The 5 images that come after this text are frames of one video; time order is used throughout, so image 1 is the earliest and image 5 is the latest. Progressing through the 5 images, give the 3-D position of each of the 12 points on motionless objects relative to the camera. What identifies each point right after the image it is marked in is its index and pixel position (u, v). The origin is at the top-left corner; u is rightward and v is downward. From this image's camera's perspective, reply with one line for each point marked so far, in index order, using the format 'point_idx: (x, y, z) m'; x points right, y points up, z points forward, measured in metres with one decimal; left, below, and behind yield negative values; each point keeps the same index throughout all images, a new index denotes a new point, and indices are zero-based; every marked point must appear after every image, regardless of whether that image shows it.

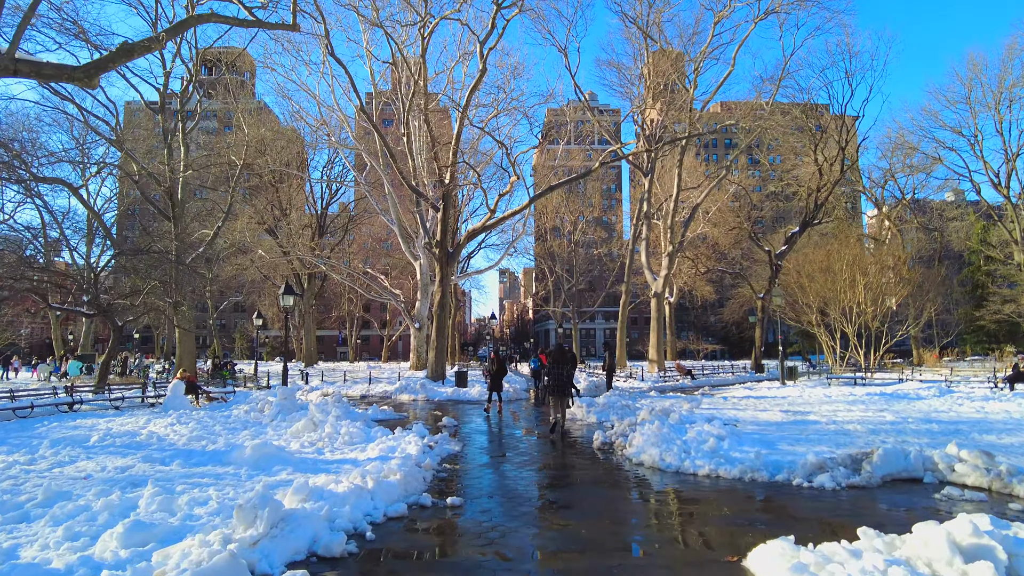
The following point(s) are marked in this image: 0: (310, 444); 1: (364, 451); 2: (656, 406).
0: (-2.8, -2.2, +9.3) m
1: (-1.9, -2.2, +8.7) m
2: (+3.0, -2.5, +13.9) m
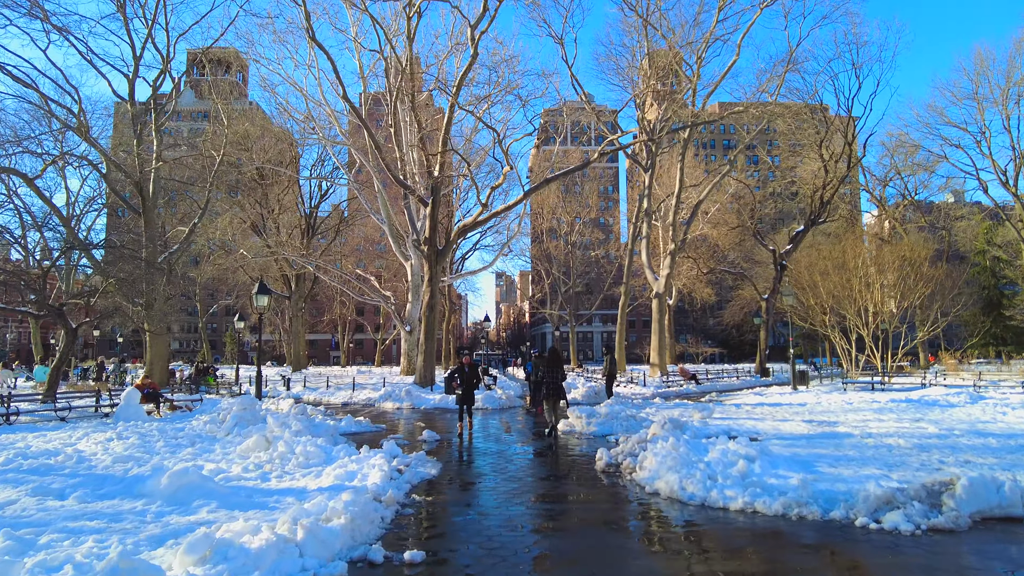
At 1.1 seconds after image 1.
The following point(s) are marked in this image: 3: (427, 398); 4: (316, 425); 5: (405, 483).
0: (-3.0, -2.1, +7.7) m
1: (-2.1, -2.1, +7.2) m
2: (+2.8, -2.4, +12.4) m
3: (-2.6, -3.3, +19.8) m
4: (-3.2, -2.3, +11.0) m
5: (-1.2, -2.1, +7.2) m
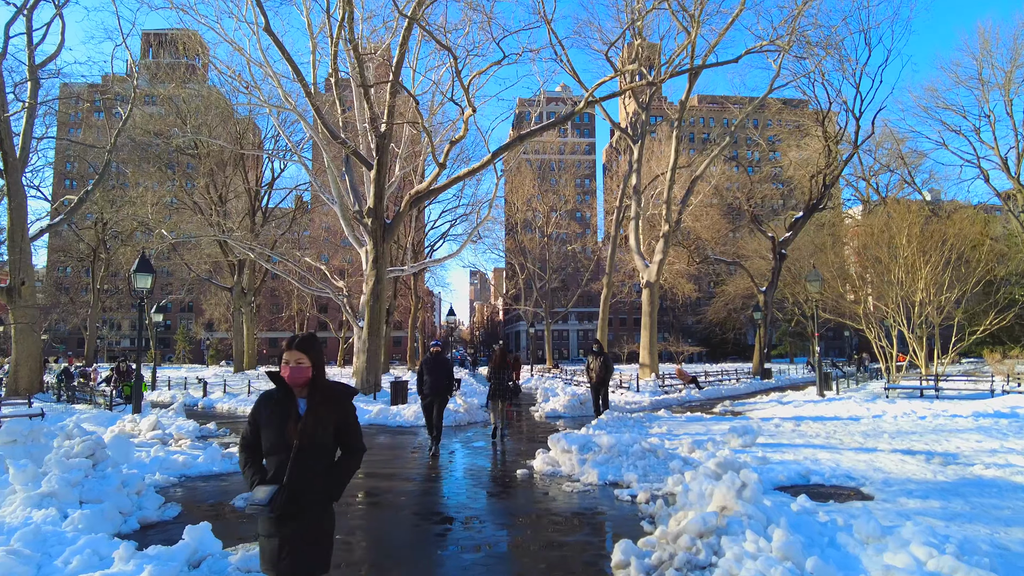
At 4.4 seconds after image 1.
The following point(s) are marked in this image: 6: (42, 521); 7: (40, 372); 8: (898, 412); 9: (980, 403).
0: (-3.4, -1.6, +3.1) m
1: (-2.5, -1.6, +2.6) m
2: (+2.2, -2.0, +8.0) m
3: (-3.5, -2.8, +15.2) m
4: (-3.8, -1.8, +6.3) m
5: (-1.6, -1.6, +2.7) m
6: (-3.3, -1.7, +4.8) m
7: (-13.4, -2.4, +19.0) m
8: (+7.9, -2.6, +13.8) m
9: (+9.8, -2.4, +14.0) m
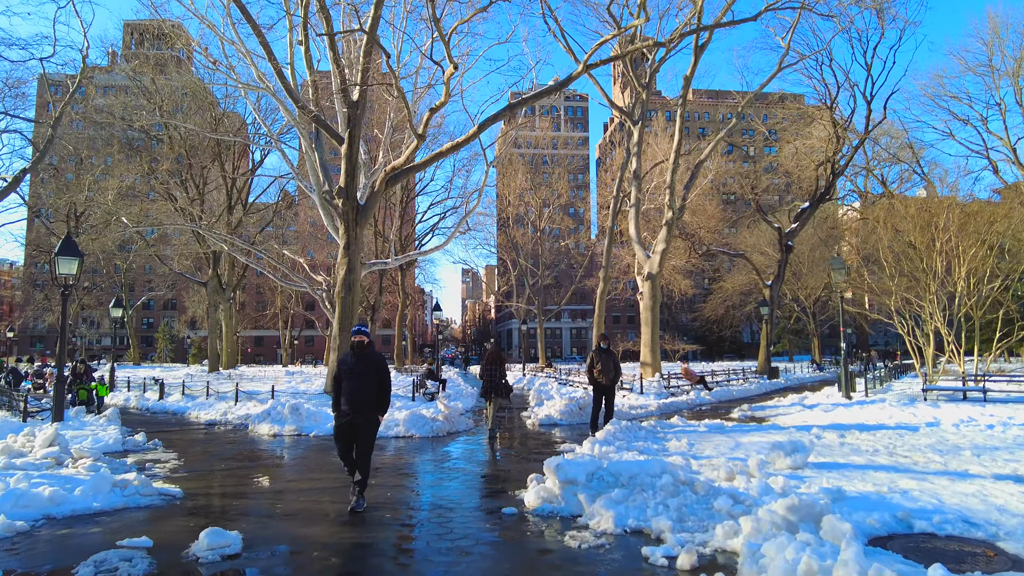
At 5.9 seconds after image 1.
0: (-3.5, -1.4, +1.0) m
1: (-2.6, -1.3, +0.5) m
2: (+2.1, -1.7, +5.9) m
3: (-3.7, -2.6, +13.1) m
4: (-3.9, -1.5, +4.2) m
5: (-1.6, -1.4, +0.6) m
6: (-3.5, -1.4, +2.7) m
7: (-13.7, -2.1, +16.7) m
8: (+7.7, -2.3, +11.8) m
9: (+9.6, -2.1, +12.0) m
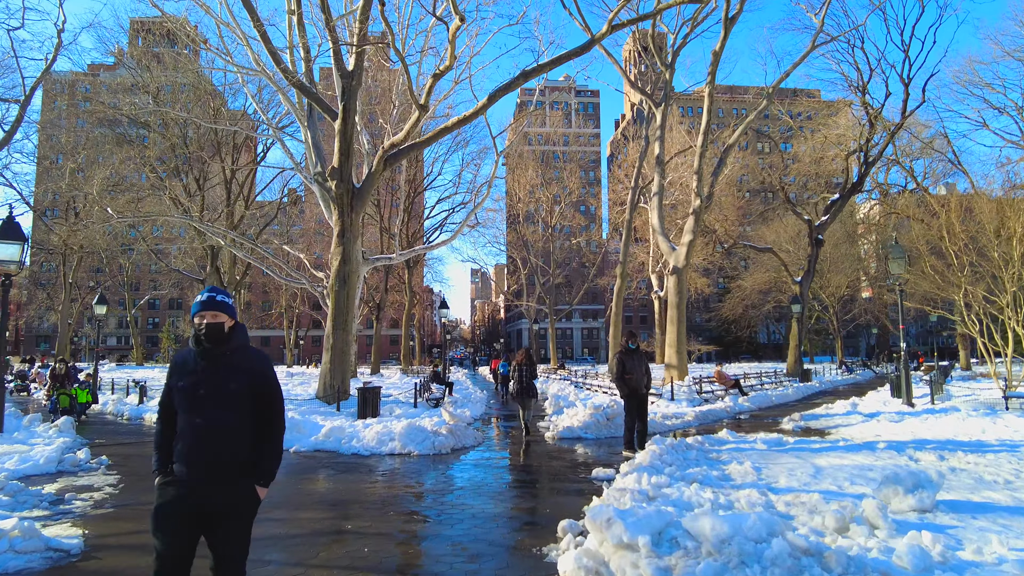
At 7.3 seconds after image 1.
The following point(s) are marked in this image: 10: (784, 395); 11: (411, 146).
0: (-3.4, -1.2, -0.9) m
1: (-2.5, -1.2, -1.5) m
2: (+2.3, -1.6, +3.9) m
3: (-3.4, -2.4, +11.2) m
4: (-3.7, -1.4, +2.3) m
5: (-1.5, -1.2, -1.4) m
6: (-3.3, -1.2, +0.8) m
7: (-13.3, -2.0, +14.9) m
8: (+8.0, -2.1, +9.7) m
9: (+9.8, -1.9, +9.9) m
10: (+7.8, -3.0, +19.2) m
11: (-2.3, +3.2, +15.4) m
